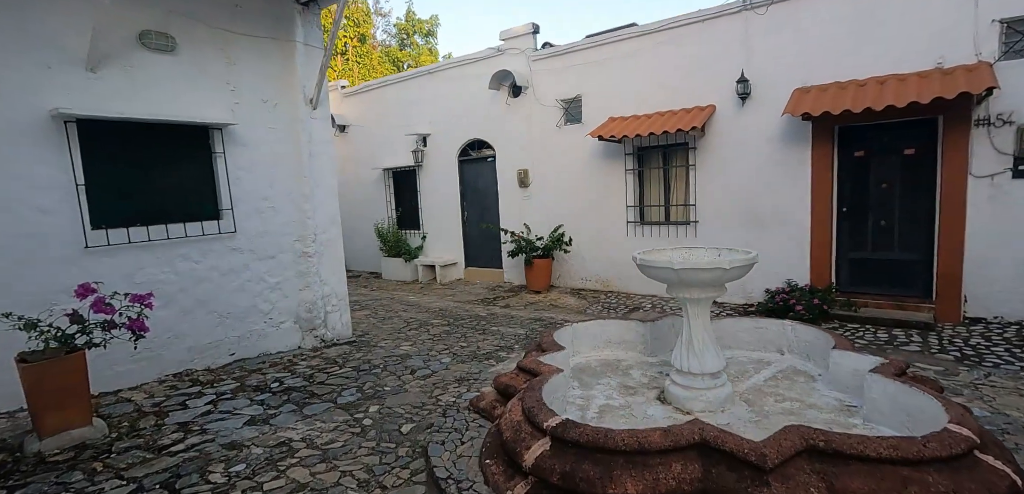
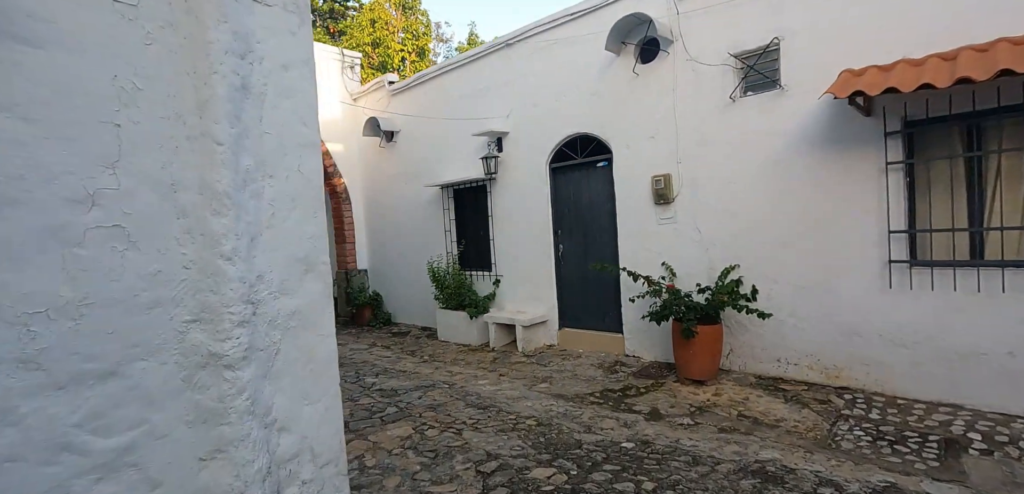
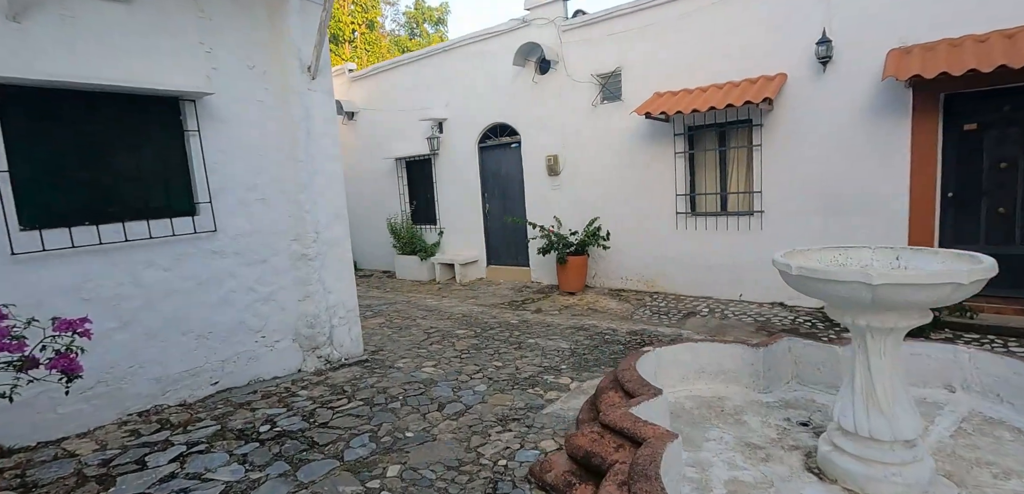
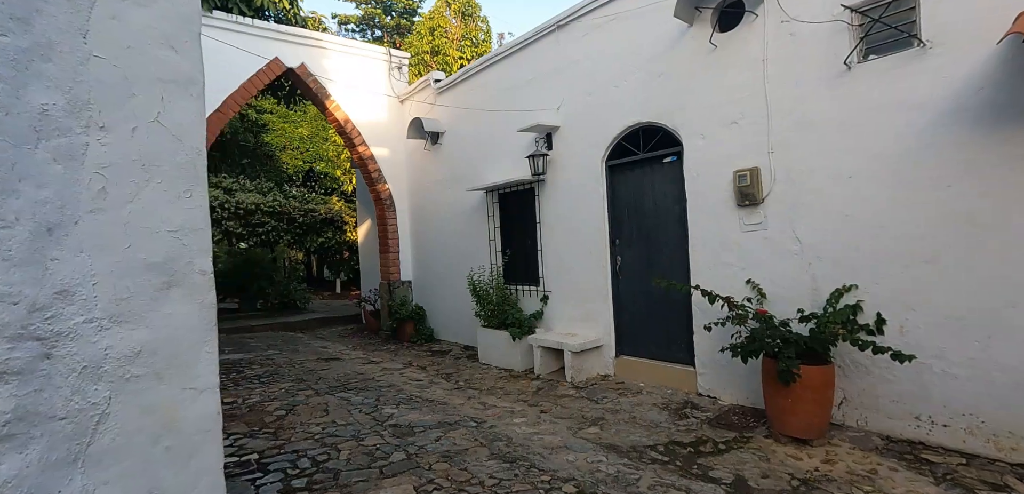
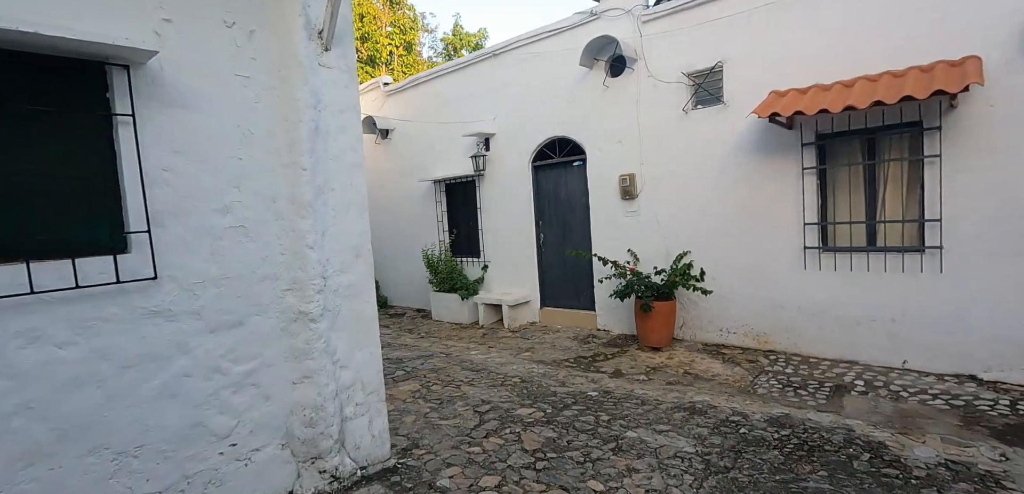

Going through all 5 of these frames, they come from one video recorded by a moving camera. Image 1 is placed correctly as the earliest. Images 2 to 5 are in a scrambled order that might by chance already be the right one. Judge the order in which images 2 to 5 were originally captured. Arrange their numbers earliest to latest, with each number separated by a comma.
3, 5, 2, 4
